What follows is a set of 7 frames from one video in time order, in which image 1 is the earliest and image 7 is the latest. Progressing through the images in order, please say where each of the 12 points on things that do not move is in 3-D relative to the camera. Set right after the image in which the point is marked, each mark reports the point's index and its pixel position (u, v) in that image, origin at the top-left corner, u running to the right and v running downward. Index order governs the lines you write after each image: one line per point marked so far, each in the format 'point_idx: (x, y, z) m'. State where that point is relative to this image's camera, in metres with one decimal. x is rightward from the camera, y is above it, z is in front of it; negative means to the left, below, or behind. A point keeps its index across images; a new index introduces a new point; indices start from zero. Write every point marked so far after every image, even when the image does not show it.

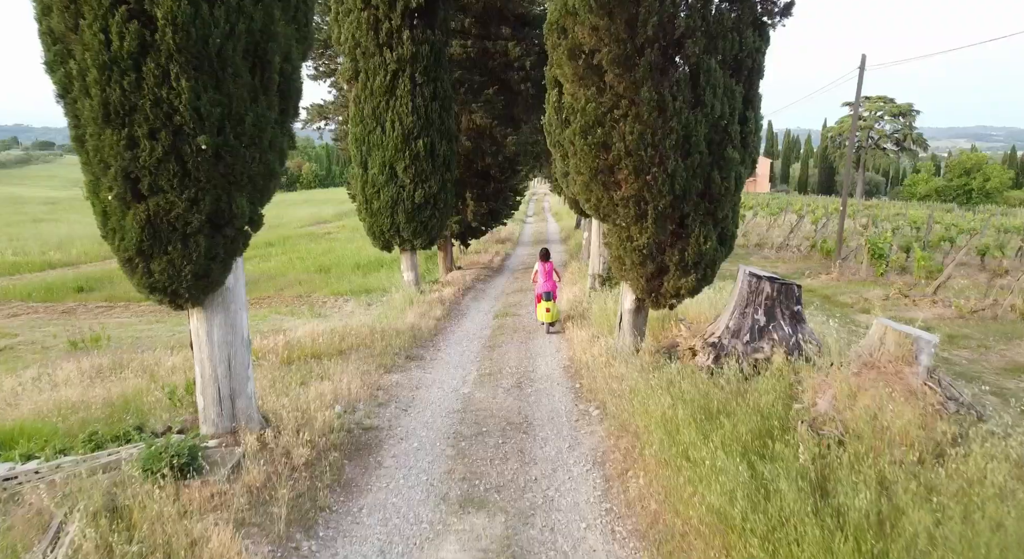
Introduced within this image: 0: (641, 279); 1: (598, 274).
0: (+1.5, 0.0, +7.0) m
1: (+1.5, +0.1, +11.0) m
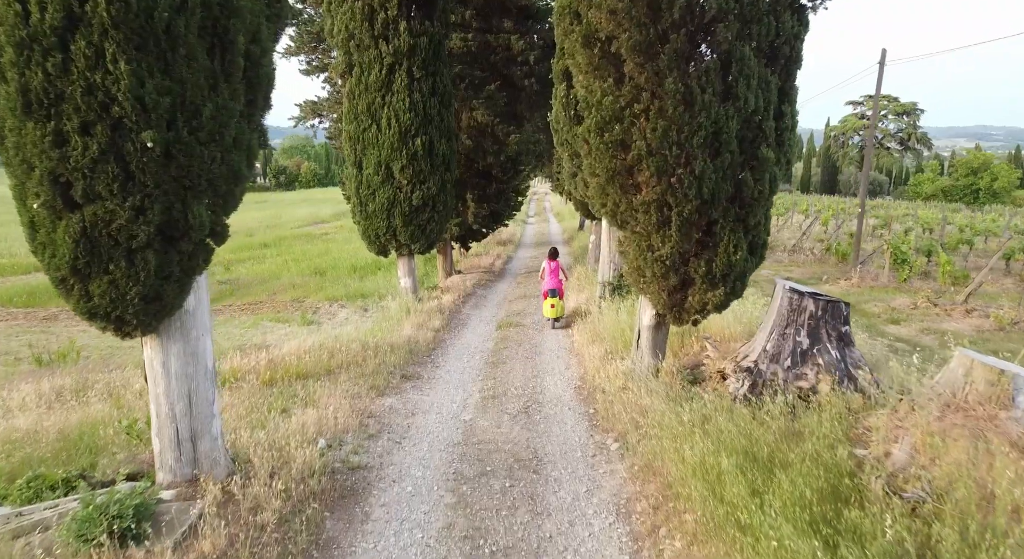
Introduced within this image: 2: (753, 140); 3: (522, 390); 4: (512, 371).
0: (+1.5, -0.1, +6.2) m
1: (+1.6, 0.0, +10.2) m
2: (+2.3, +1.3, +5.8) m
3: (+0.1, -1.3, +7.0) m
4: (0.0, -1.2, +7.8) m
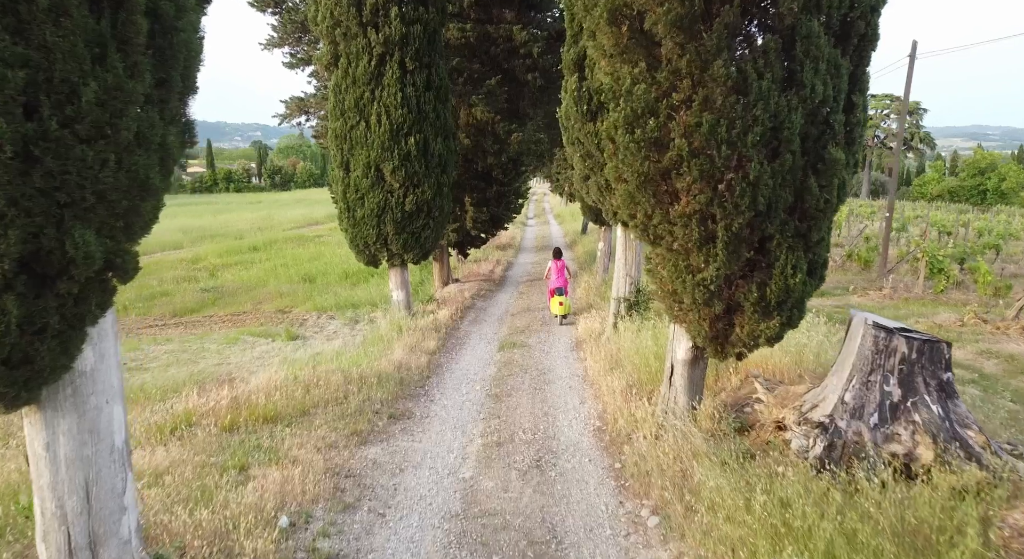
0: (+1.6, -0.4, +5.2) m
1: (+1.6, -0.3, +9.2) m
2: (+2.4, +1.1, +4.7) m
3: (+0.2, -1.5, +5.9) m
4: (+0.1, -1.4, +6.7) m
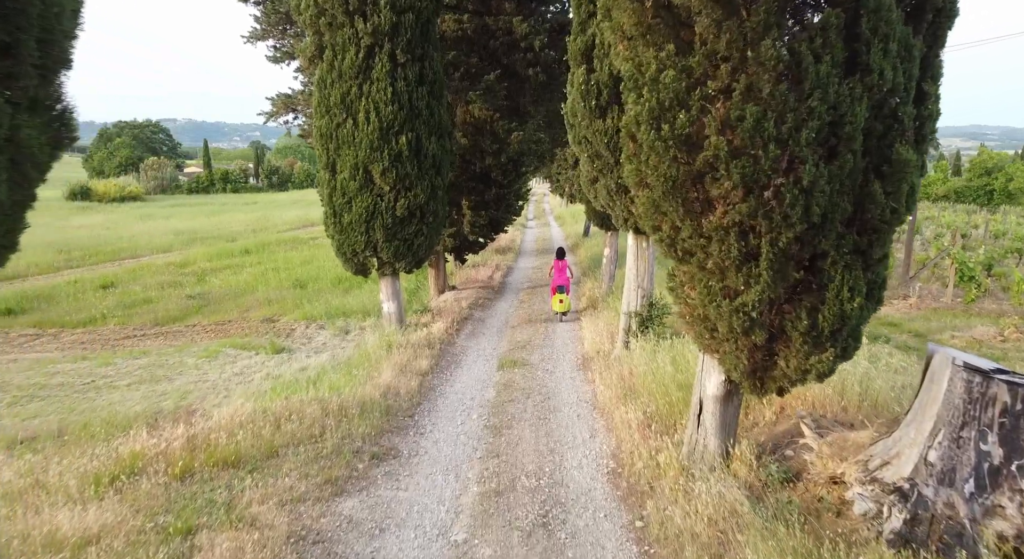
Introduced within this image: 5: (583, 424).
0: (+1.6, -0.5, +4.3) m
1: (+1.7, -0.4, +8.3) m
2: (+2.4, +0.9, +3.9) m
3: (+0.2, -1.7, +5.1) m
4: (+0.1, -1.6, +5.9) m
5: (+0.7, -1.5, +6.4) m
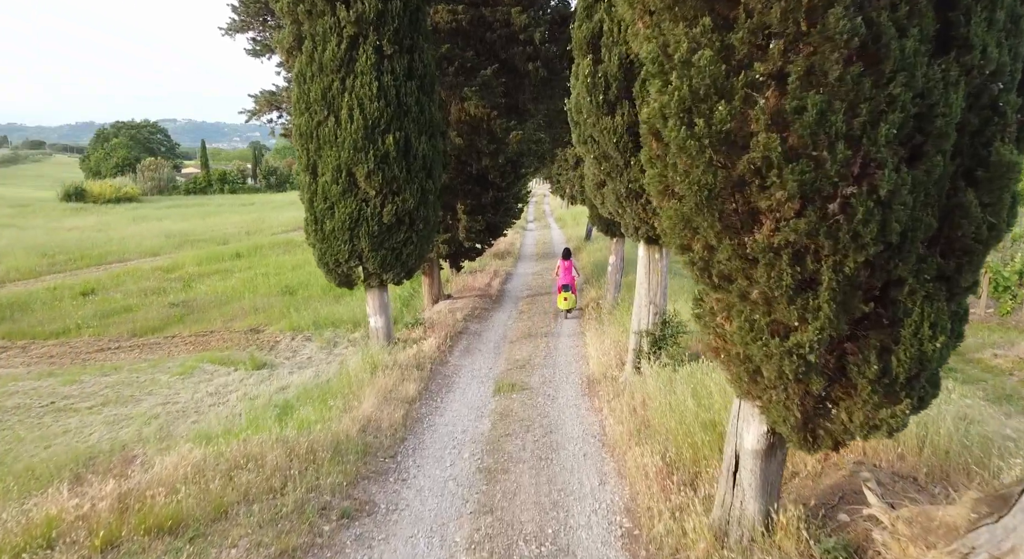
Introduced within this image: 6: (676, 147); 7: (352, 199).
0: (+1.6, -0.7, +3.5) m
1: (+1.6, -0.6, +7.5) m
2: (+2.3, +0.7, +3.1) m
3: (+0.2, -1.8, +4.3) m
4: (0.0, -1.7, +5.1) m
5: (+0.7, -1.7, +5.5) m
6: (+0.9, +0.7, +3.4) m
7: (-2.3, +1.2, +8.9) m
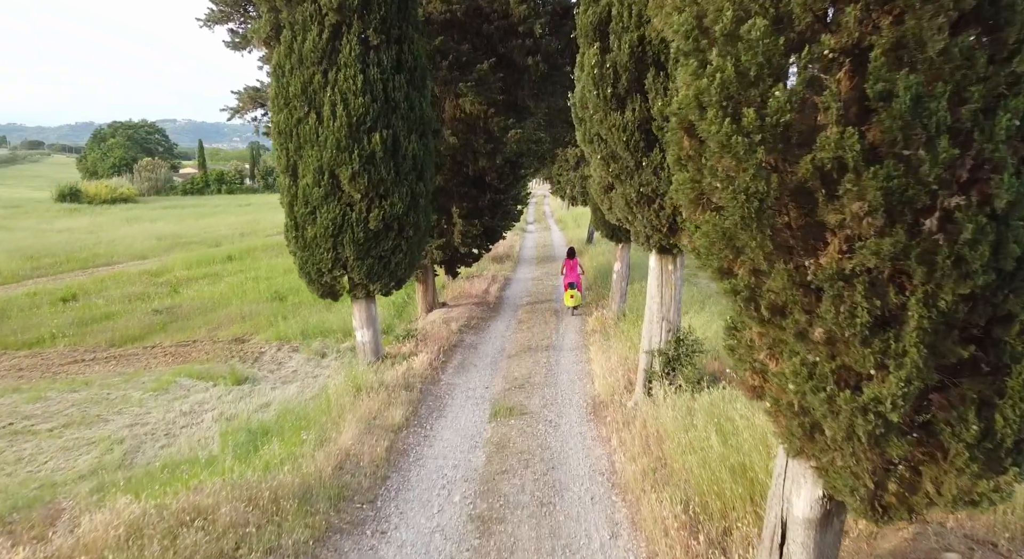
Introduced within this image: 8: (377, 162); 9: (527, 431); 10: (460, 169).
0: (+1.6, -0.9, +2.8) m
1: (+1.6, -0.8, +6.8) m
2: (+2.3, +0.6, +2.3) m
3: (+0.1, -2.0, +3.5) m
4: (0.0, -1.9, +4.3) m
5: (+0.7, -1.8, +4.8) m
6: (+0.9, +0.6, +2.6) m
7: (-2.3, +1.0, +8.1) m
8: (-1.8, +1.5, +8.1) m
9: (+0.2, -1.6, +6.6) m
10: (-1.0, +2.1, +11.6) m
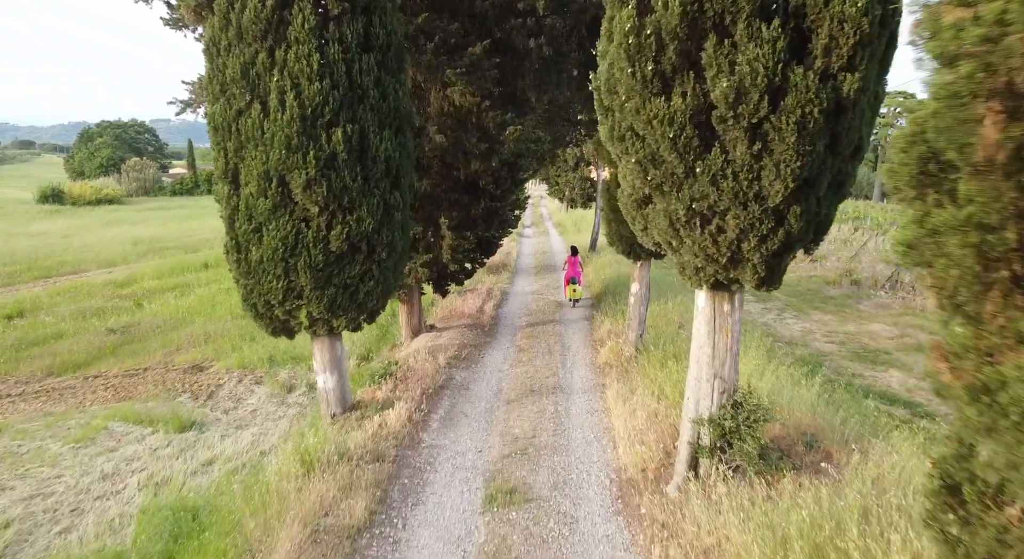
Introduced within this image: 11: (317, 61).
0: (+1.6, -1.2, +1.0) m
1: (+1.6, -1.1, +5.0) m
2: (+2.4, +0.2, +0.6) m
3: (+0.2, -2.4, +1.8) m
4: (+0.1, -2.3, +2.6) m
5: (+0.7, -2.2, +3.1) m
6: (+0.9, +0.2, +0.9) m
7: (-2.3, +0.6, +6.4) m
8: (-1.8, +1.2, +6.4) m
9: (+0.2, -2.0, +4.8) m
10: (-1.0, +1.7, +9.9) m
11: (-1.9, +2.2, +6.1) m
